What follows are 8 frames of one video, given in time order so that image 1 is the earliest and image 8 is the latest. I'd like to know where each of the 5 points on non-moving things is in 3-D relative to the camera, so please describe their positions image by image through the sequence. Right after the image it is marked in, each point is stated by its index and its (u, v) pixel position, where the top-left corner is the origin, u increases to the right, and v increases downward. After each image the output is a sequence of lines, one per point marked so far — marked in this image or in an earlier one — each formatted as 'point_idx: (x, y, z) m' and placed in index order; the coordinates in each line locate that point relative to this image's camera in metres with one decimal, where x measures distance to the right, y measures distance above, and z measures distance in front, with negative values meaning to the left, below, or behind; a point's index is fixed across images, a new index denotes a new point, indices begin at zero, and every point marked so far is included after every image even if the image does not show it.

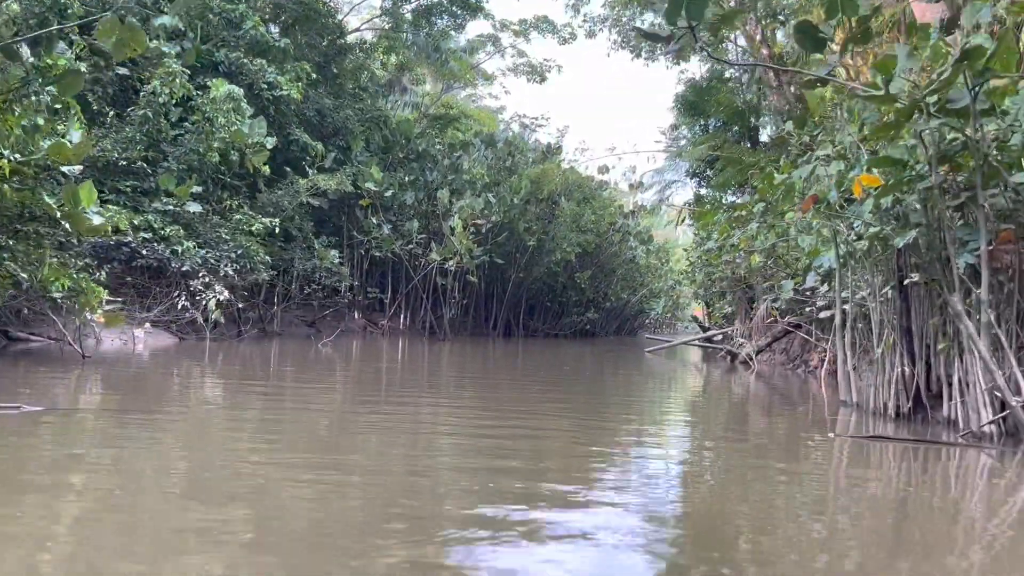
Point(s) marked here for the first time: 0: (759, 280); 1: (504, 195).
0: (+3.5, +0.2, +12.0) m
1: (-0.2, +2.1, +18.9) m
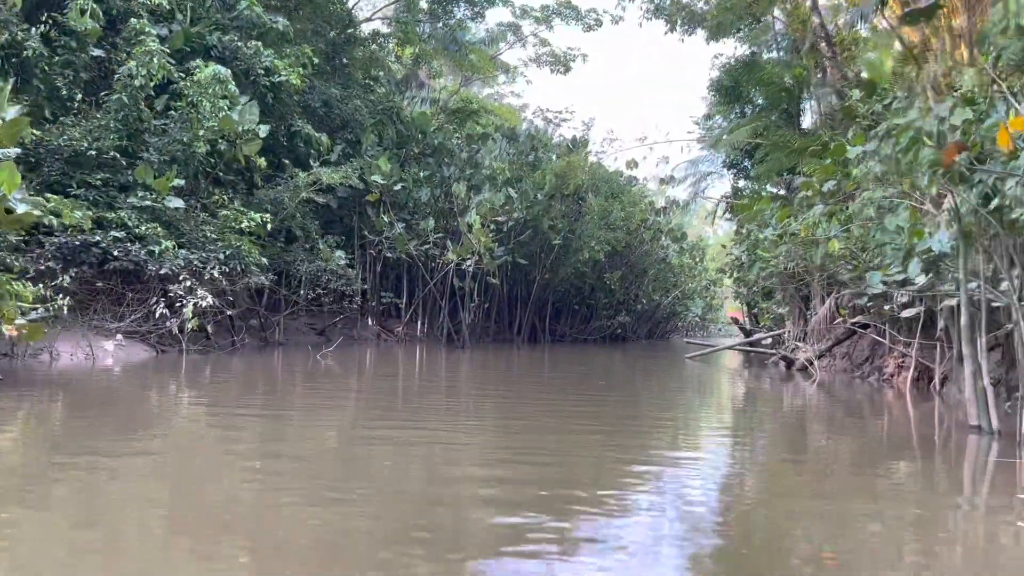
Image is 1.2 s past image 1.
0: (+3.8, +0.2, +10.5) m
1: (+0.3, +2.1, +17.5) m
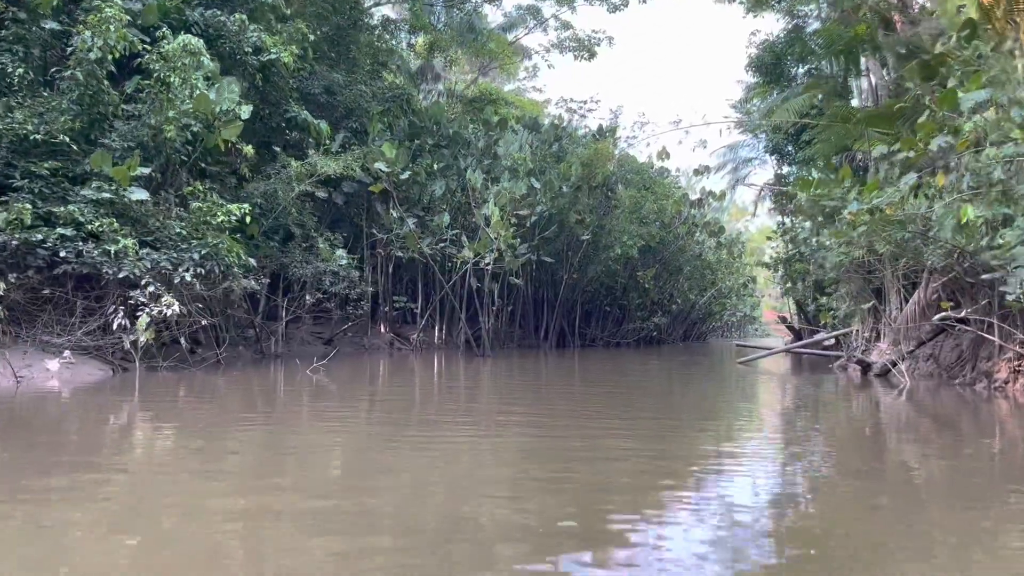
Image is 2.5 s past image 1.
0: (+4.0, +0.3, +8.9) m
1: (+0.7, +2.1, +16.0) m
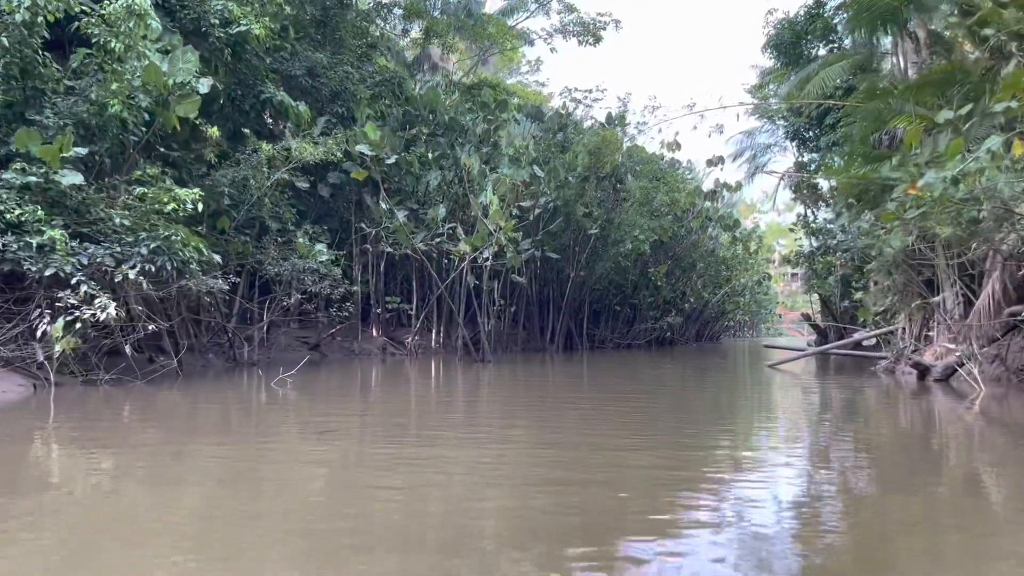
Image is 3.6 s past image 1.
0: (+4.0, +0.4, +7.7) m
1: (+0.8, +2.1, +14.8) m
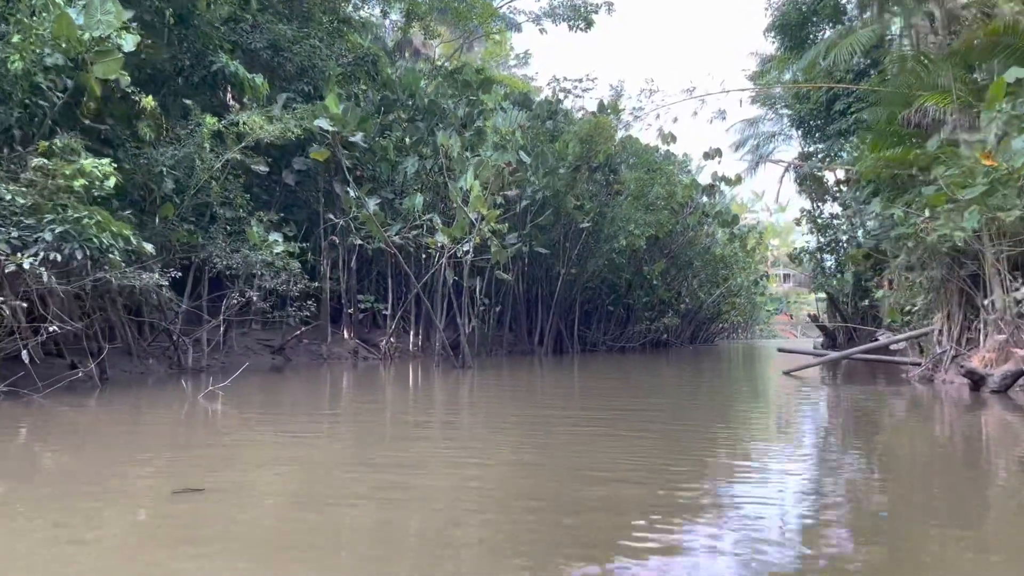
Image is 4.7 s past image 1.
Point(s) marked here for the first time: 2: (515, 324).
0: (+3.9, +0.4, +6.5) m
1: (+0.5, +2.1, +13.6) m
2: (+0.1, -0.7, +16.6) m
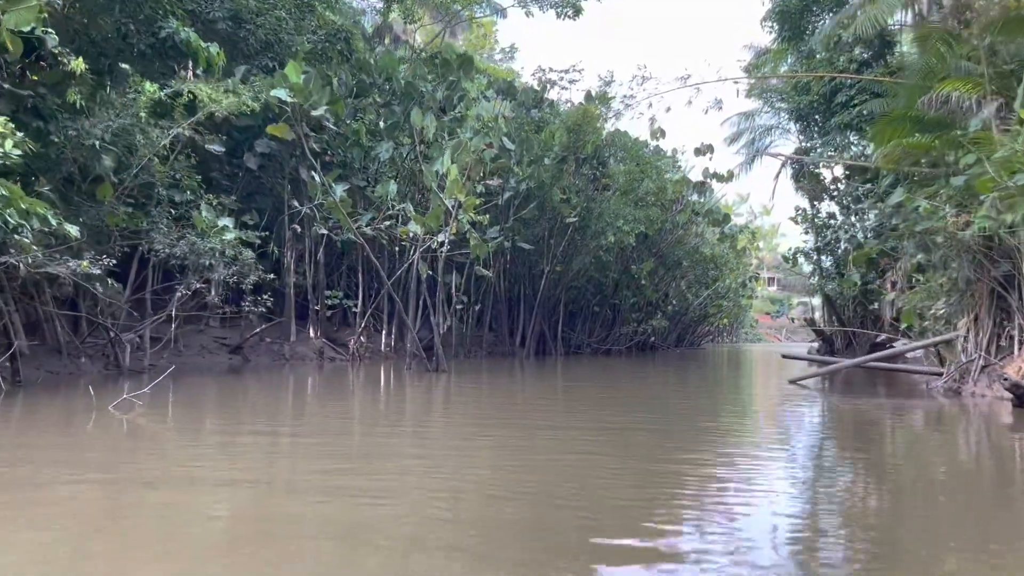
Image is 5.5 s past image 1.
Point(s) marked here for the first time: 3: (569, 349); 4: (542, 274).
0: (+3.7, +0.4, +5.7) m
1: (+0.3, +2.2, +12.7) m
2: (-0.3, -0.7, +15.7) m
3: (+1.2, -1.3, +18.2) m
4: (+0.6, +0.3, +15.8) m
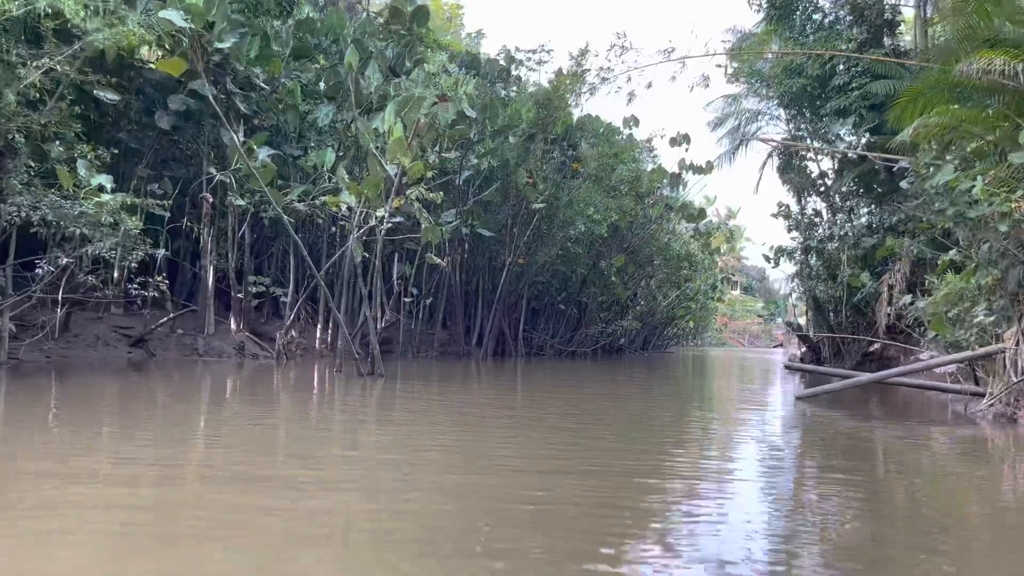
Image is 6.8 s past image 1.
0: (+3.5, +0.4, +4.4) m
1: (-0.2, +2.3, +11.2) m
2: (-1.0, -0.5, +14.2) m
3: (+0.4, -1.2, +16.7) m
4: (-0.1, +0.4, +14.3) m
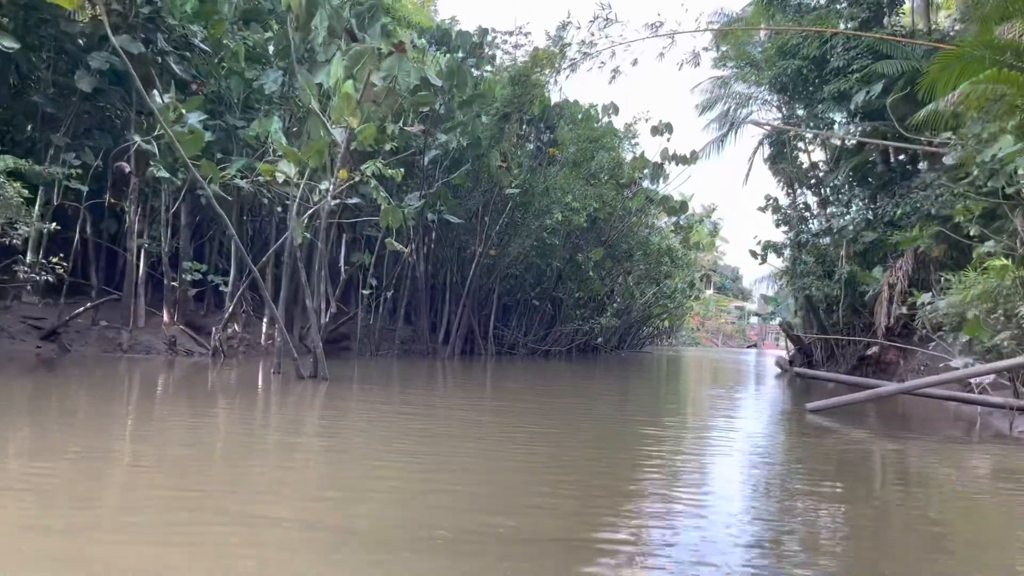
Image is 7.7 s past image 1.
0: (+3.4, +0.4, +3.4) m
1: (-0.6, +2.4, +10.2) m
2: (-1.5, -0.4, +13.1) m
3: (-0.2, -1.1, +15.7) m
4: (-0.6, +0.5, +13.2) m
